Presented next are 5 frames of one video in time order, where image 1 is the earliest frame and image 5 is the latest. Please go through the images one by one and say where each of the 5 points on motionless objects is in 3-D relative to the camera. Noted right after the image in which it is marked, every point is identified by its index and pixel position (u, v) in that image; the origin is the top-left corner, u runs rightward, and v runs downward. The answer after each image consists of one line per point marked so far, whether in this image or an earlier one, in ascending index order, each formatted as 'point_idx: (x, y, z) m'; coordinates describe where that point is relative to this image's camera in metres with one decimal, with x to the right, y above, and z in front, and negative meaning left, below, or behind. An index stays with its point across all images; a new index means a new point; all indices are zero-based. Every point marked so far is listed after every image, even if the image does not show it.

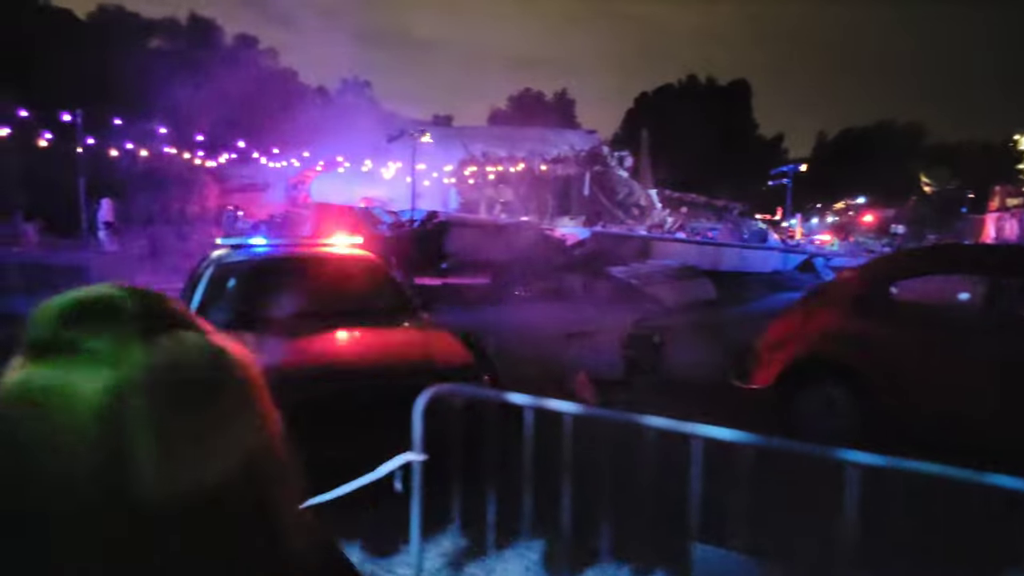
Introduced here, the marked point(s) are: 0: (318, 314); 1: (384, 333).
0: (-1.6, -0.2, +5.5) m
1: (-0.9, -0.4, +4.9) m
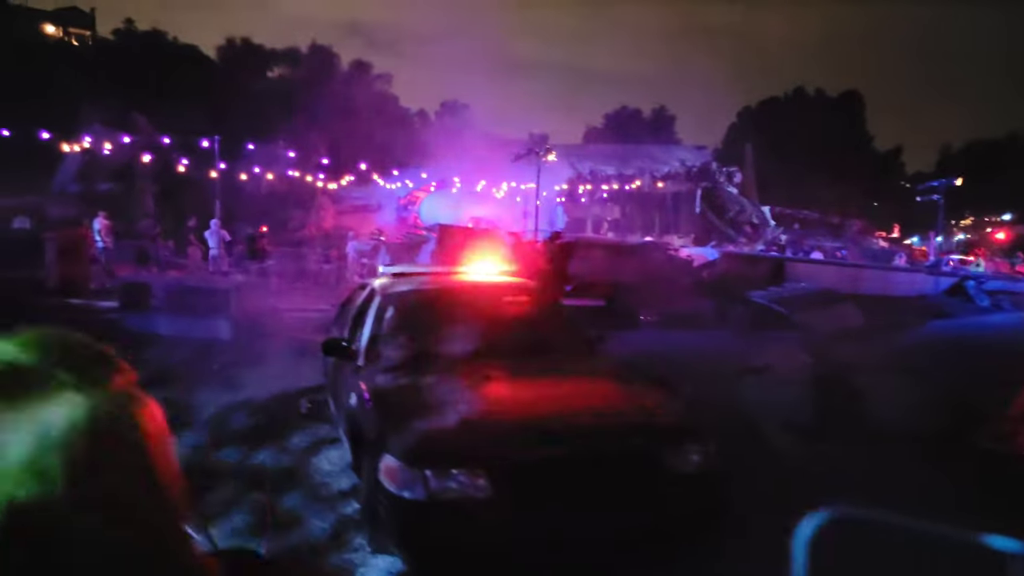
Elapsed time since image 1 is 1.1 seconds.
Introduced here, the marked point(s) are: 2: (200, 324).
0: (-0.1, -0.5, +4.9) m
1: (+0.4, -0.6, +4.3) m
2: (-5.5, -0.7, +11.8) m
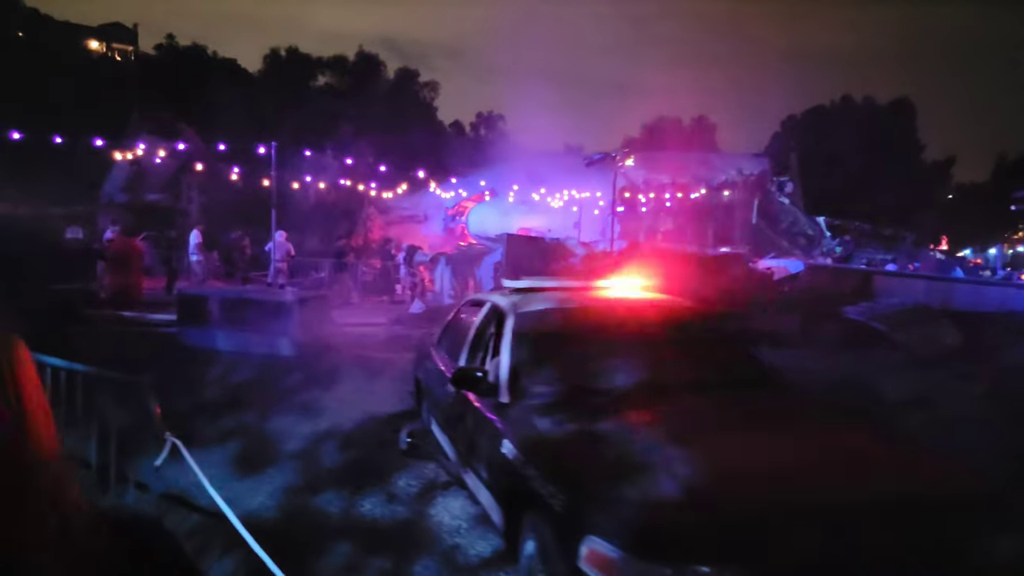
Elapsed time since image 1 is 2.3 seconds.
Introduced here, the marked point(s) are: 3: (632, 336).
0: (+0.9, -0.6, +4.0) m
1: (+1.4, -0.7, +3.3) m
2: (-4.2, -0.9, +11.0) m
3: (+0.8, -0.3, +4.4) m
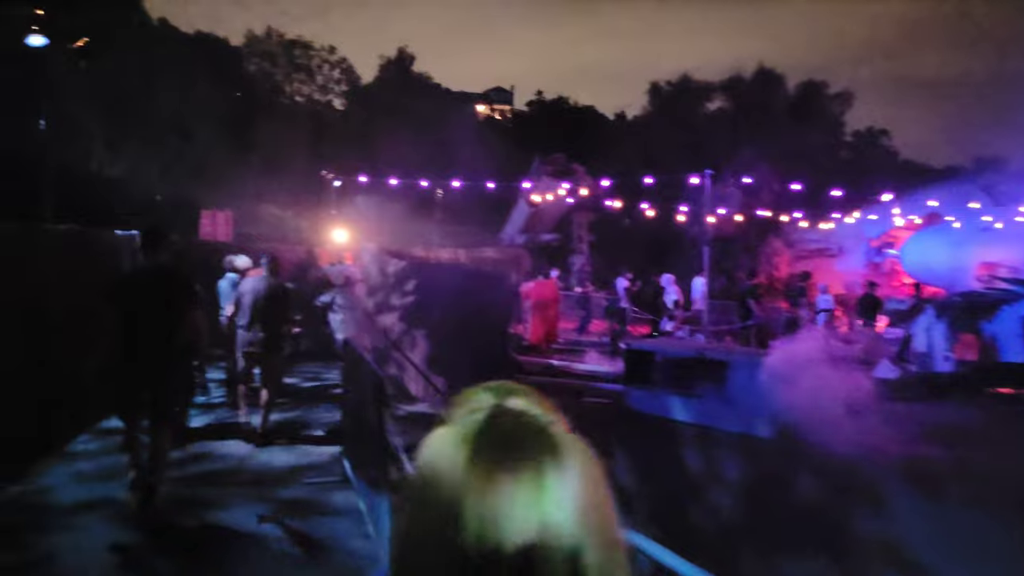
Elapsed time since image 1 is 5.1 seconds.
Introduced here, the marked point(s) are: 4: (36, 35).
0: (+4.0, -1.0, +0.2) m
1: (+4.1, -1.1, -0.7) m
2: (+2.8, -1.7, +8.8) m
3: (+4.0, -0.8, +0.6) m
4: (-5.6, +3.0, +7.9) m
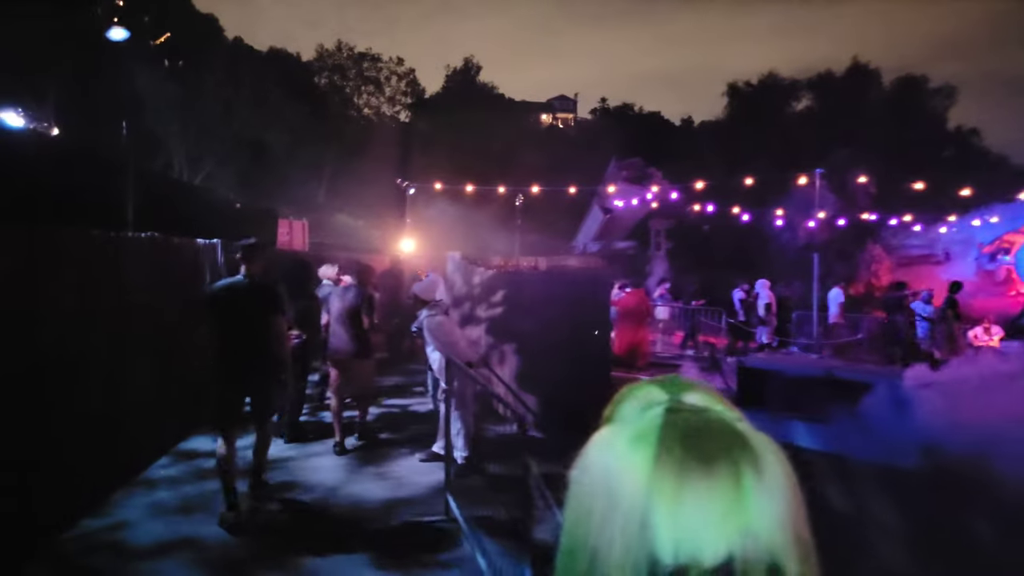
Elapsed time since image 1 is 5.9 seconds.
0: (+4.4, -1.0, -1.0) m
1: (+4.5, -1.1, -1.8) m
2: (+3.9, -1.8, +7.7) m
3: (+4.5, -0.8, -0.6) m
4: (-4.5, +2.9, +7.6) m
